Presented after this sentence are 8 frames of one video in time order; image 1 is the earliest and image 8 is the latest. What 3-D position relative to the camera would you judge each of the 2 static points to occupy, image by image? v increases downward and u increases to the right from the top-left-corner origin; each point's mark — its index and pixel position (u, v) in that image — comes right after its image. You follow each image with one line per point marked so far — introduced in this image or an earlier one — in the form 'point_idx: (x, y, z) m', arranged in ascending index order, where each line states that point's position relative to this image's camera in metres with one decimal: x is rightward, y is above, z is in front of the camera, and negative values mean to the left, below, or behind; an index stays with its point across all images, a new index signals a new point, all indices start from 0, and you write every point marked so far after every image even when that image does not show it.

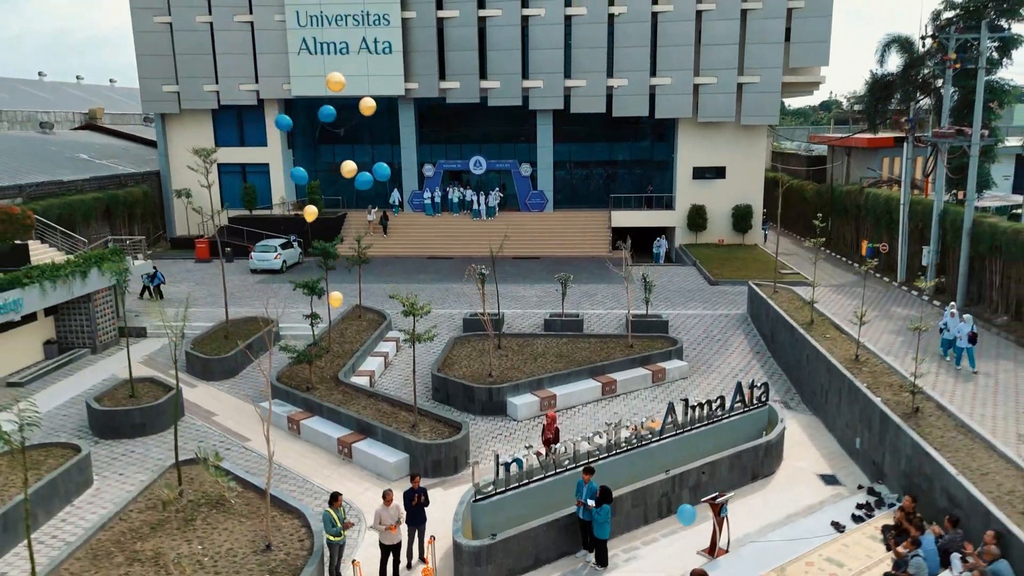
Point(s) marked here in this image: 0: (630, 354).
0: (+7.2, -4.0, +17.6) m
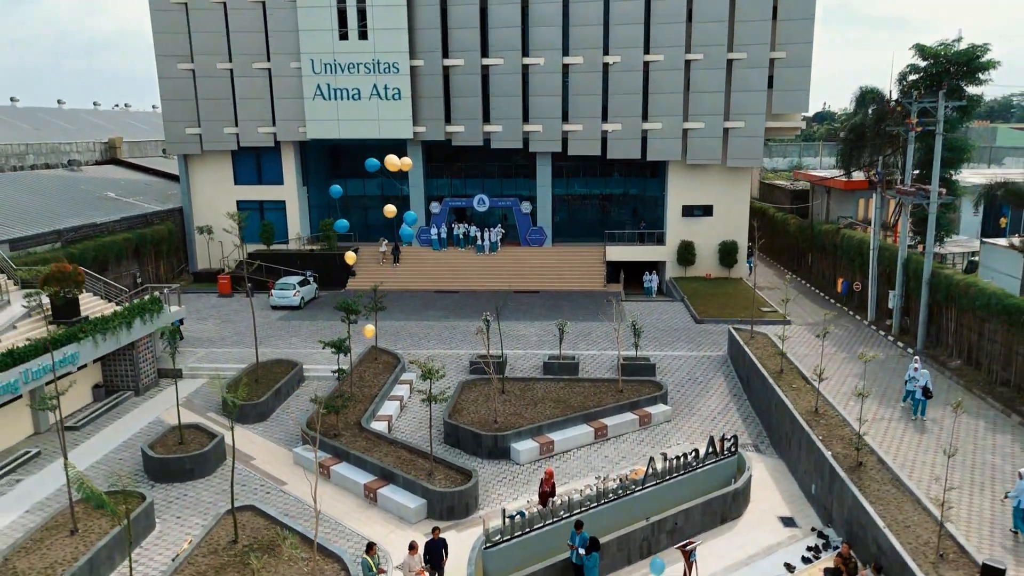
0: (+7.4, -7.6, +19.7) m
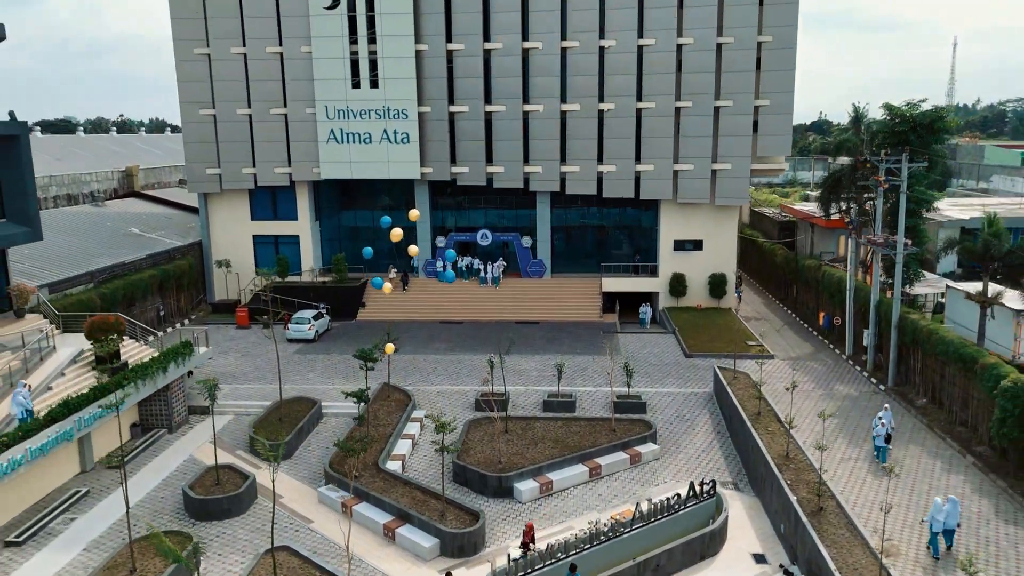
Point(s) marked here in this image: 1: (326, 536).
0: (+7.6, -11.4, +21.7) m
1: (-11.4, -15.1, +17.7) m
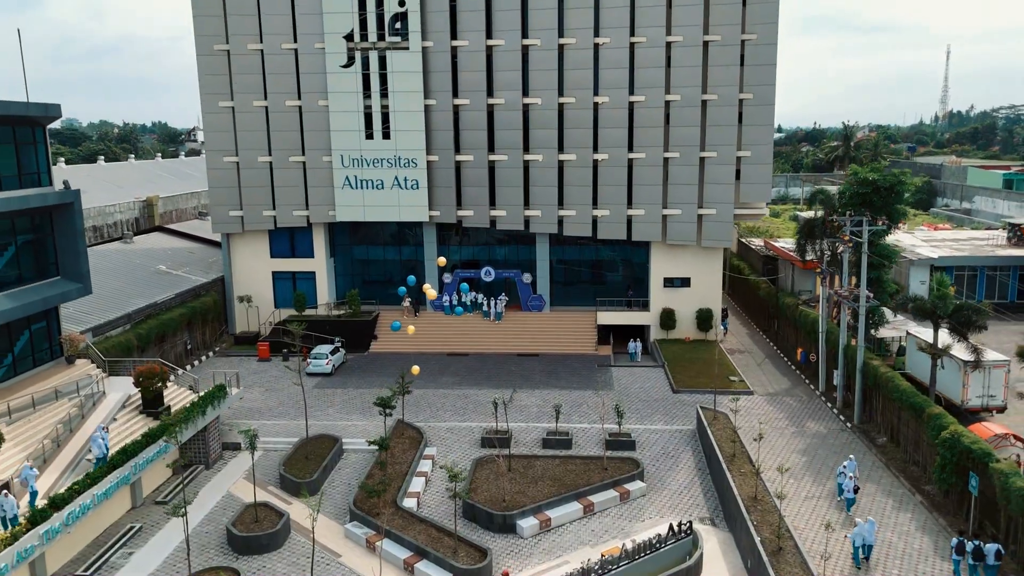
0: (+7.8, -16.1, +24.5) m
1: (-11.1, -19.7, +20.4) m
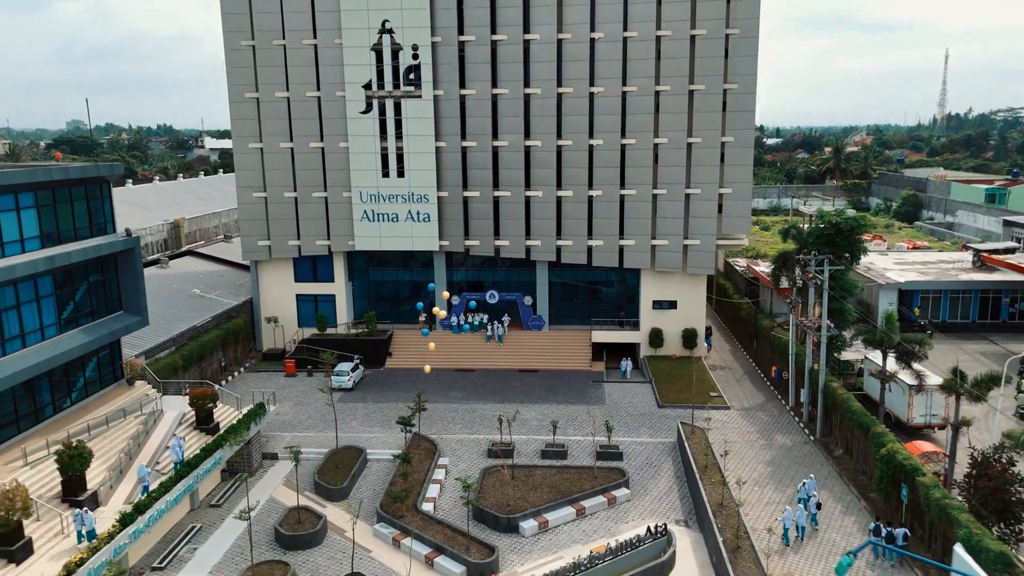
0: (+8.1, -19.4, +28.4) m
1: (-10.8, -23.1, +24.5) m
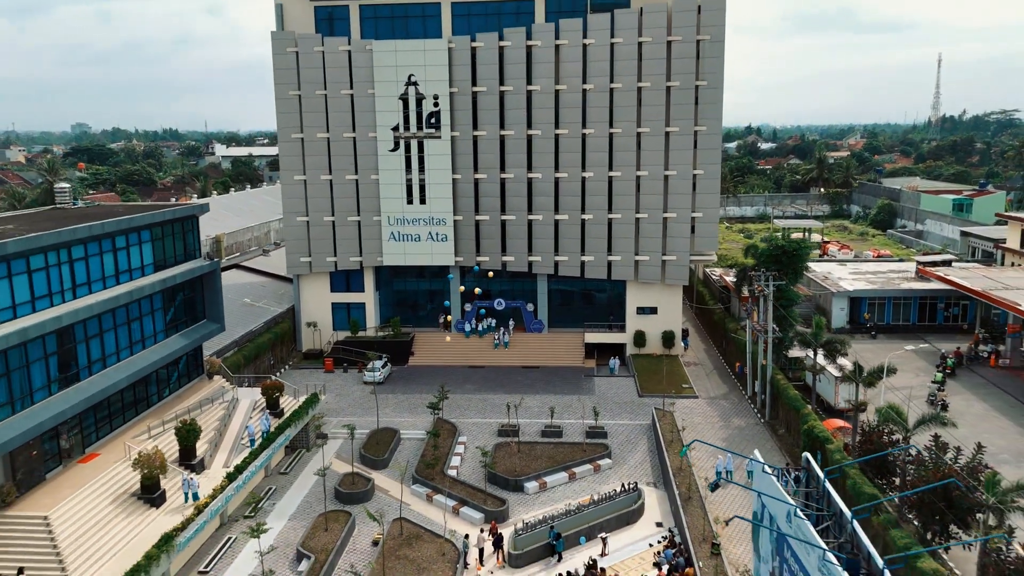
0: (+8.8, -20.9, +36.0) m
1: (-10.1, -24.7, +32.1) m
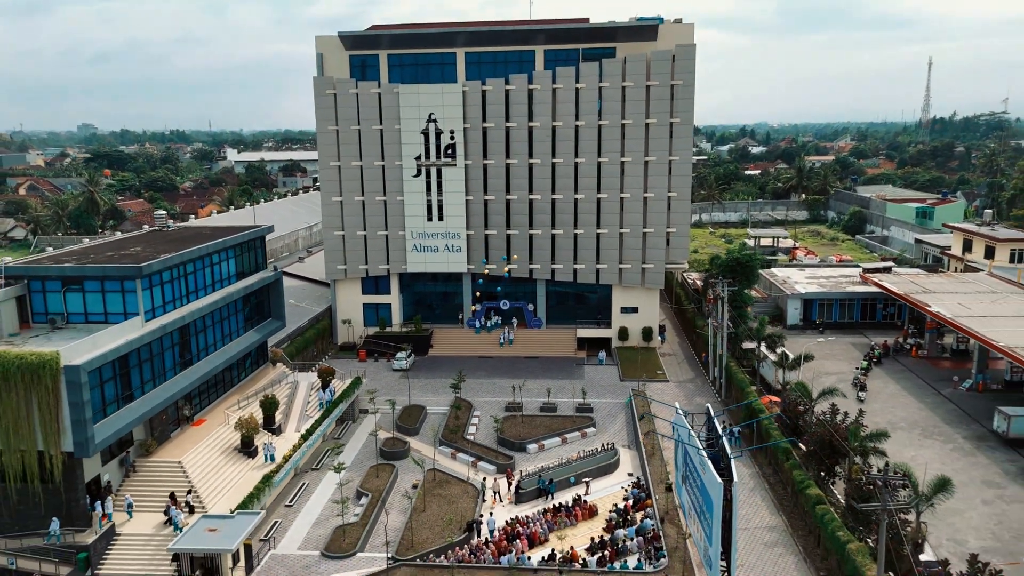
0: (+9.6, -21.7, +45.6) m
1: (-9.3, -25.4, +41.8) m
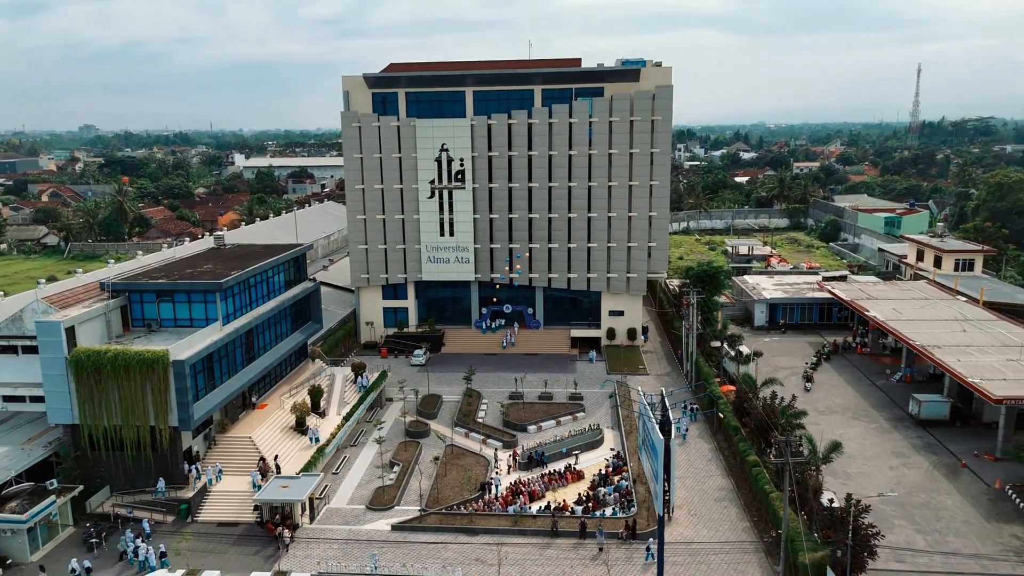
0: (+10.1, -23.2, +54.7) m
1: (-8.8, -27.0, +50.7) m
